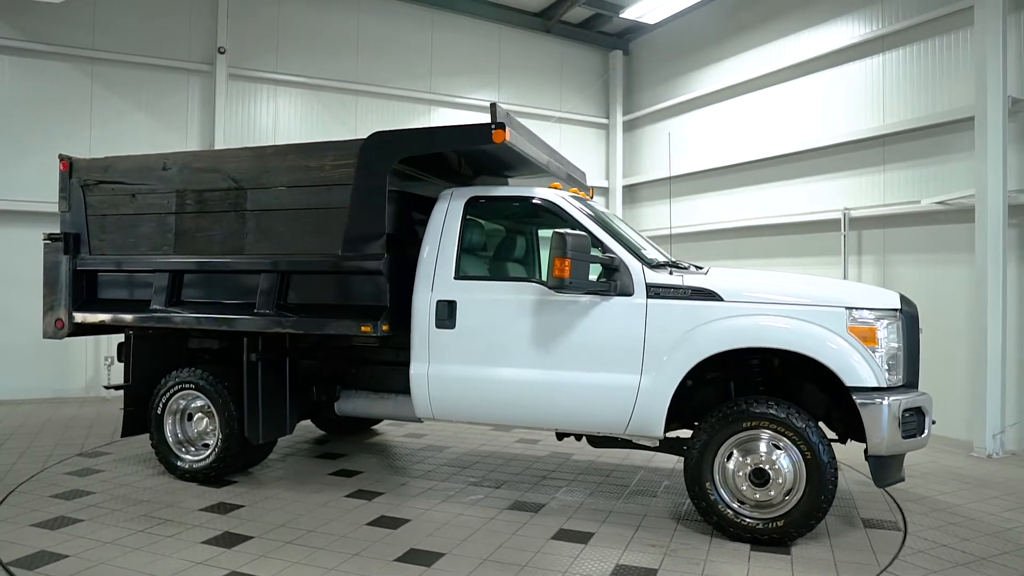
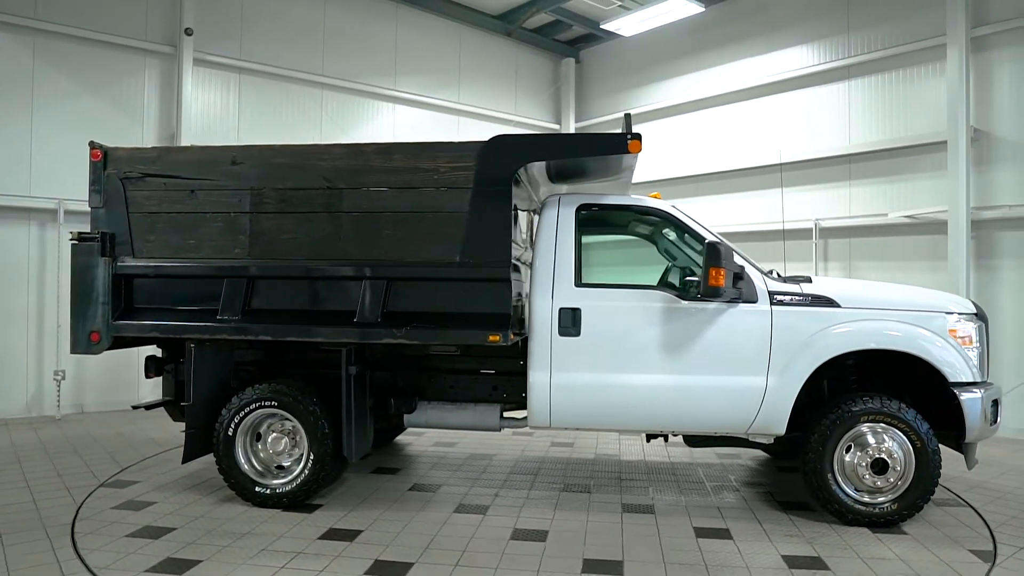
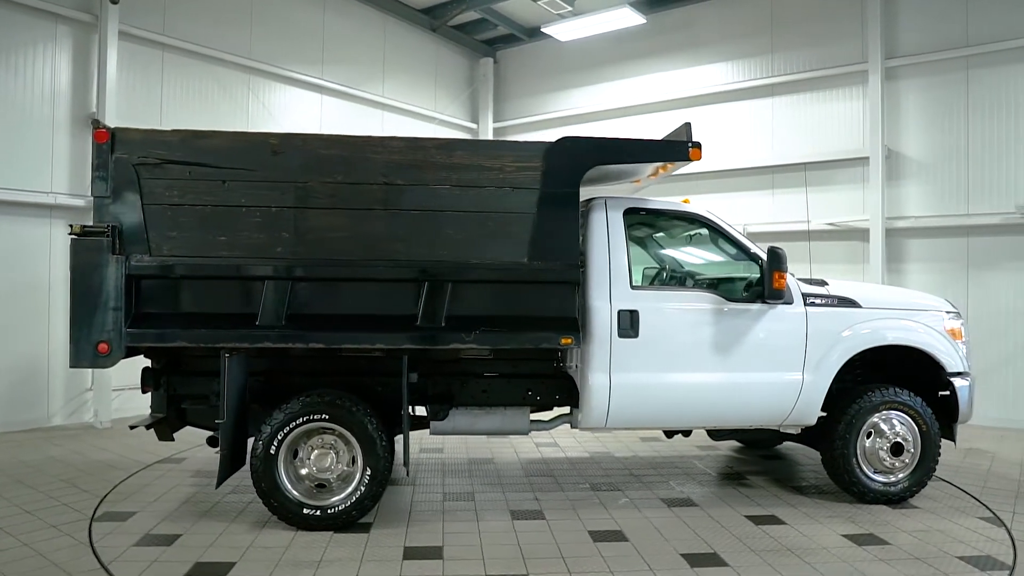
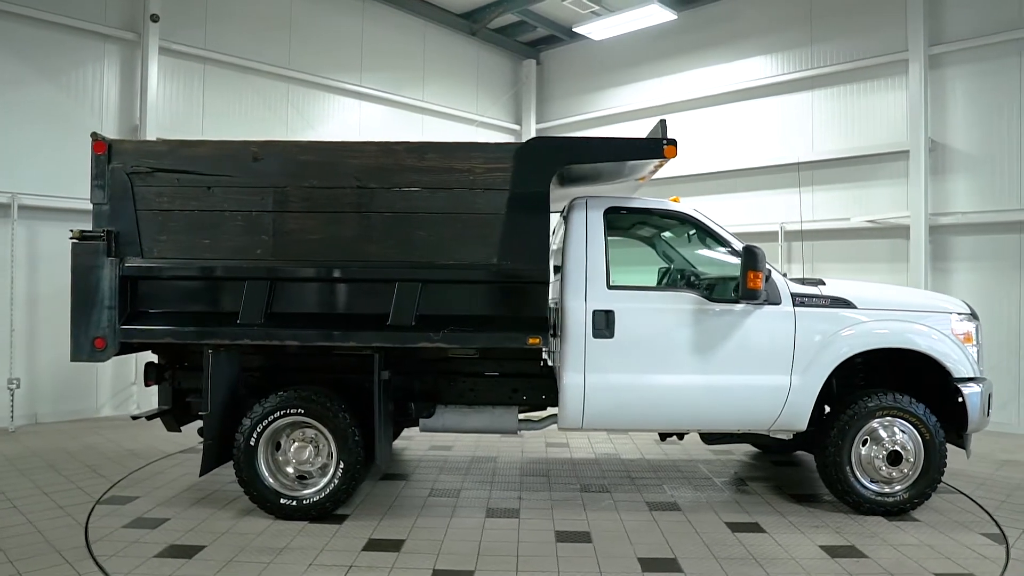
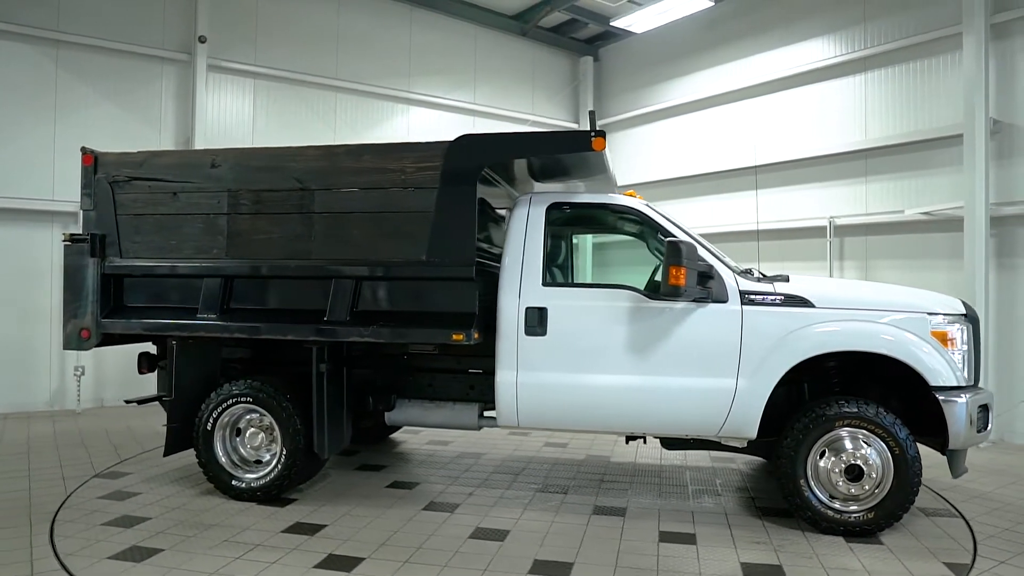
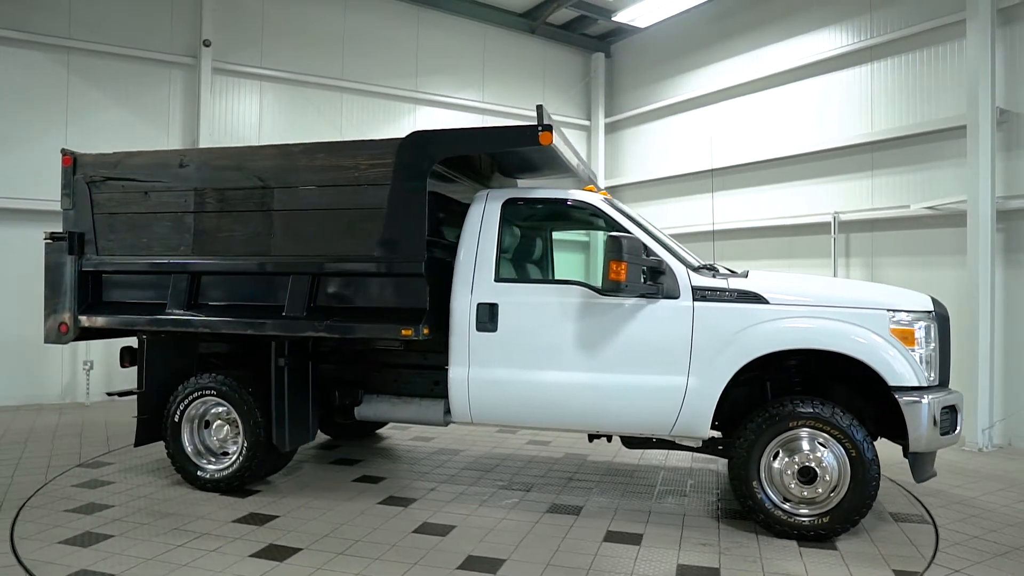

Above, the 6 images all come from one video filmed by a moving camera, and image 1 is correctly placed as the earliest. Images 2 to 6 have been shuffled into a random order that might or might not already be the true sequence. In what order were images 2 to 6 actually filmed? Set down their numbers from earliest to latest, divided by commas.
6, 5, 2, 4, 3
